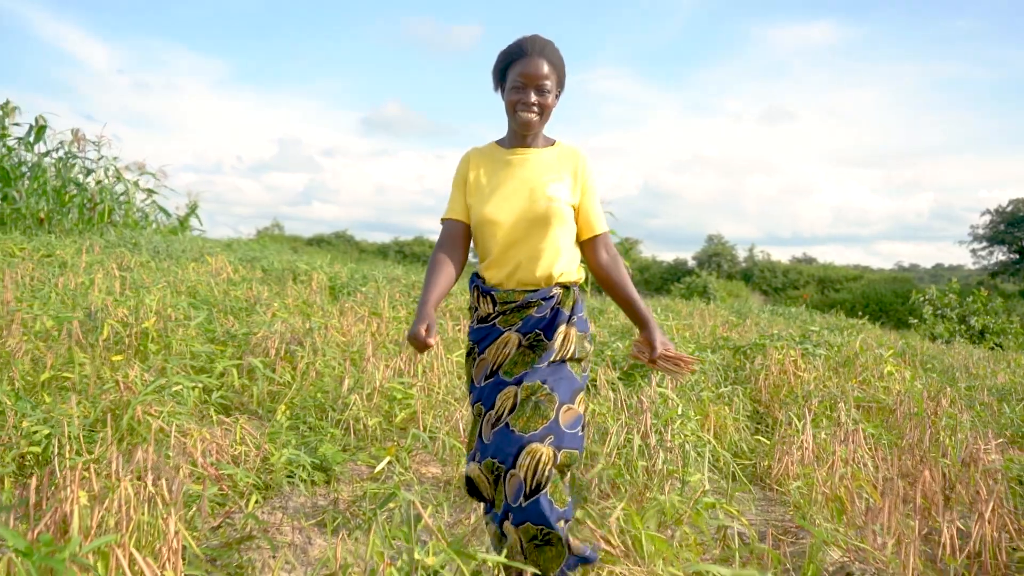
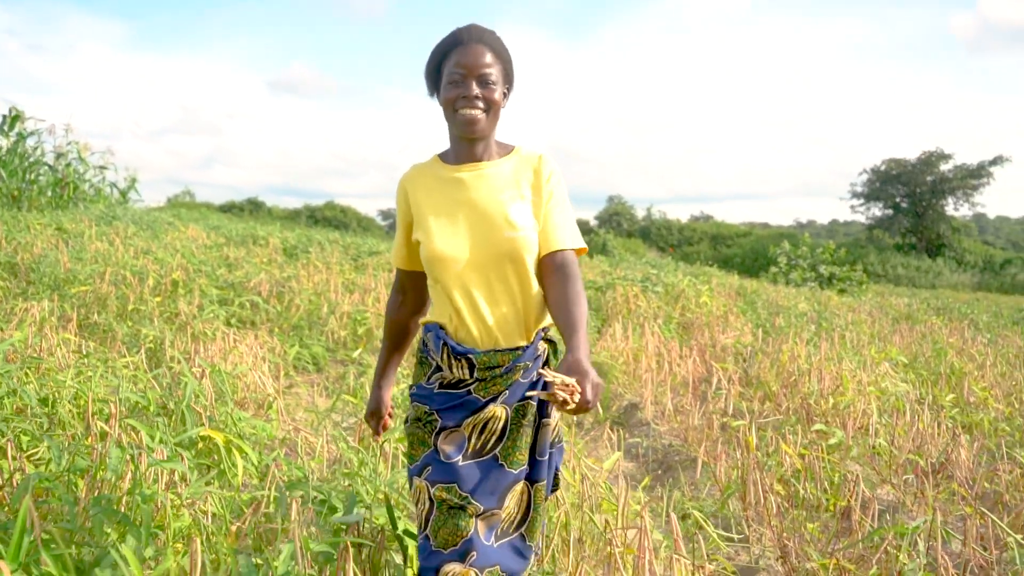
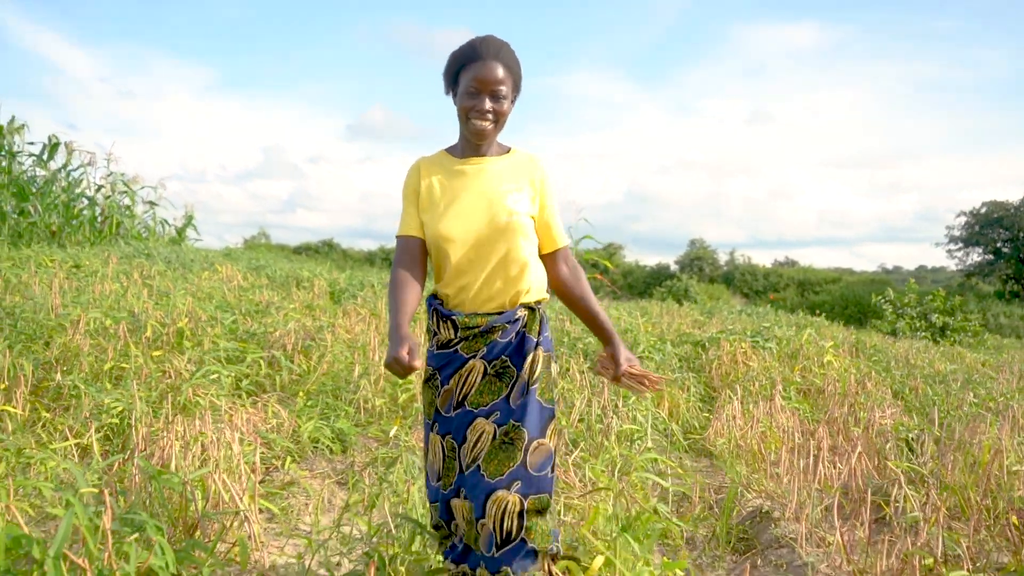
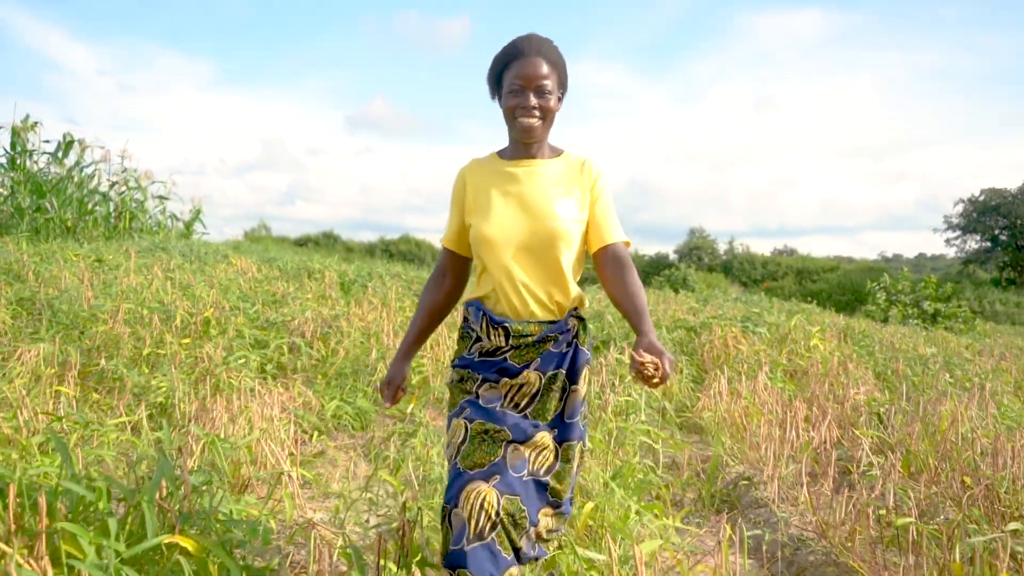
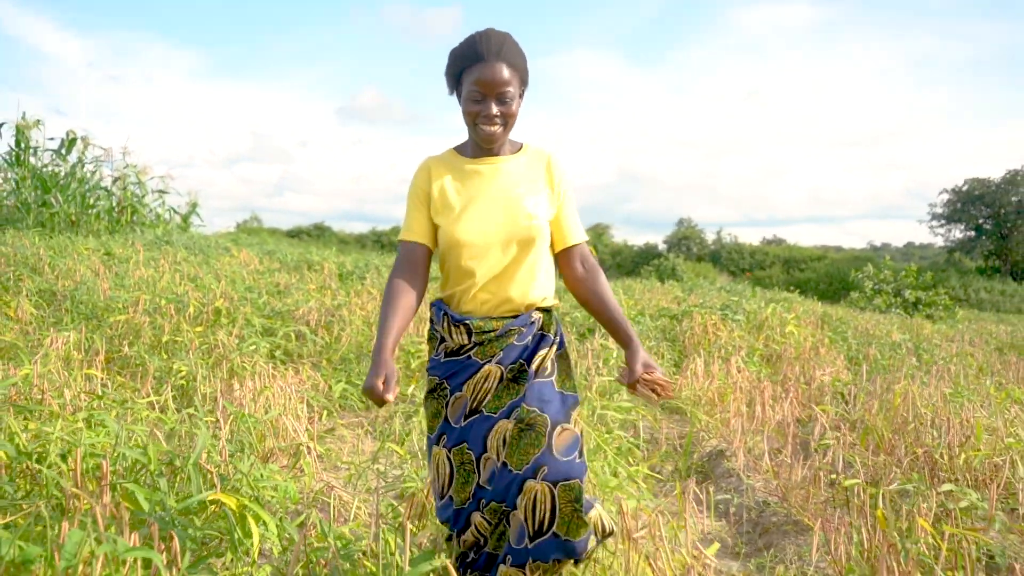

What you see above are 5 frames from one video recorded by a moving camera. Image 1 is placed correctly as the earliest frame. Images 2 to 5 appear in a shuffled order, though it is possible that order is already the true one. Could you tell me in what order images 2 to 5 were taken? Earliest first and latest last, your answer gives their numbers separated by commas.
3, 4, 5, 2
